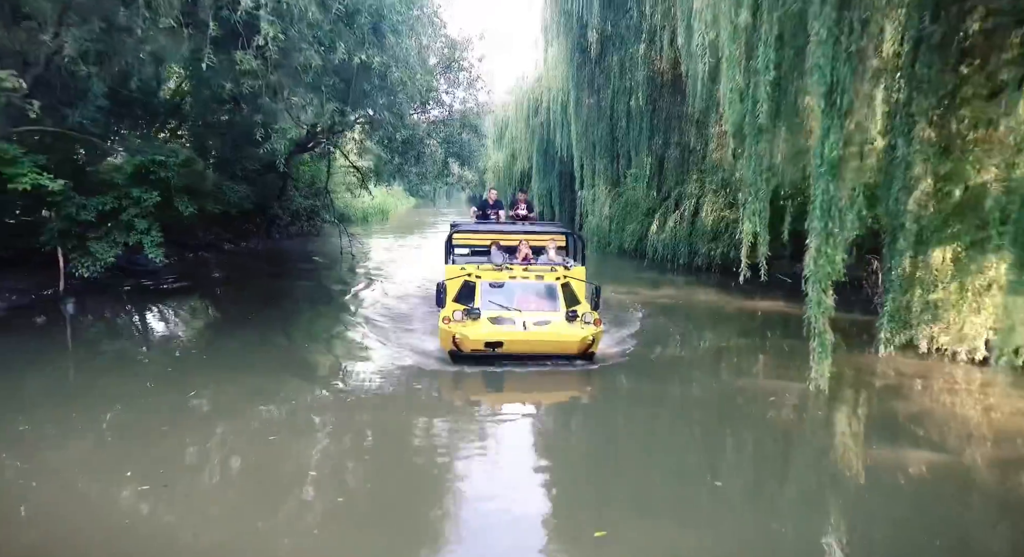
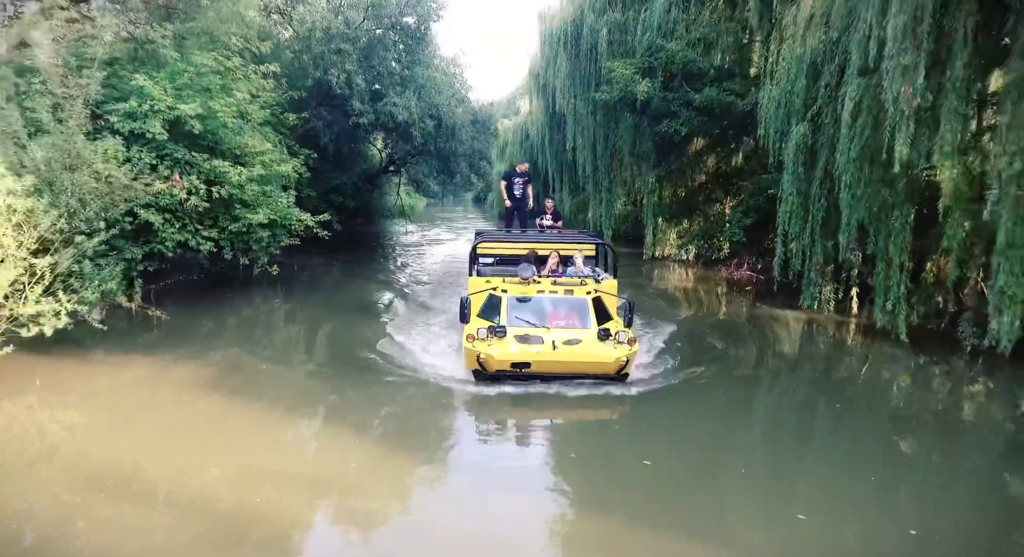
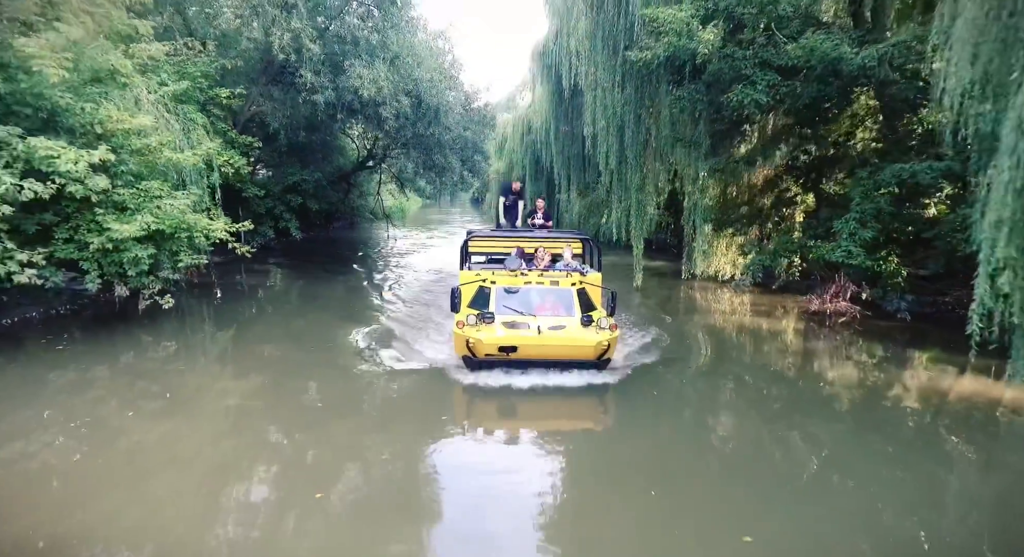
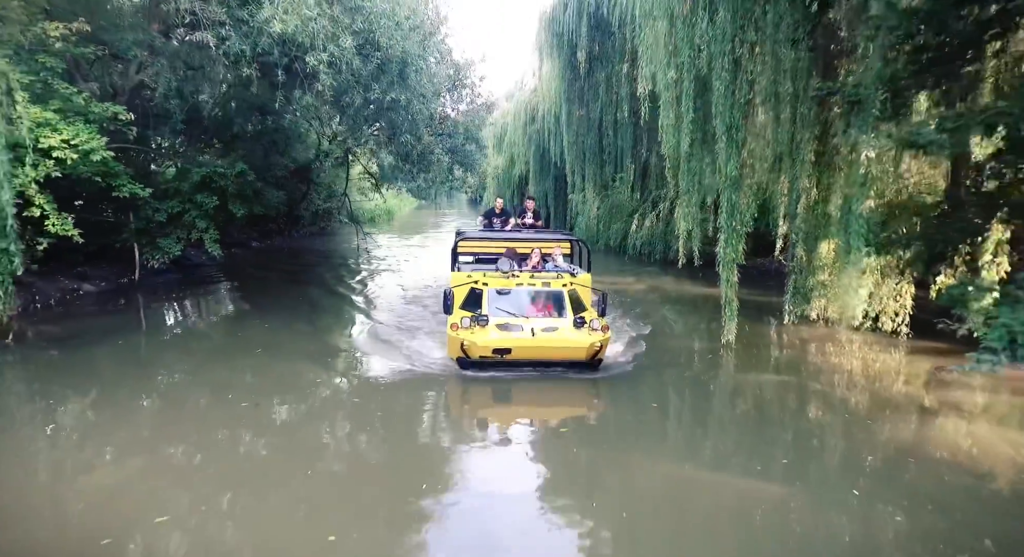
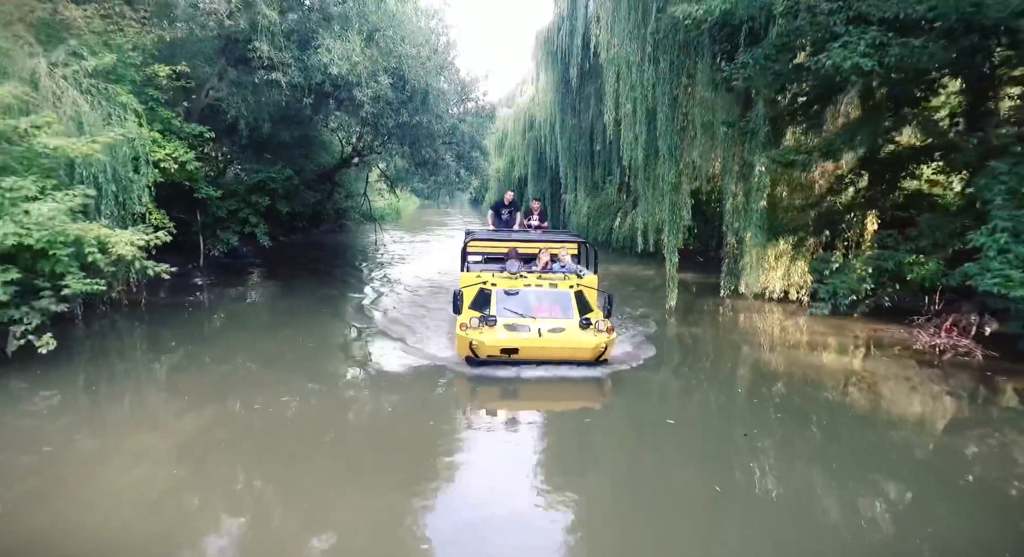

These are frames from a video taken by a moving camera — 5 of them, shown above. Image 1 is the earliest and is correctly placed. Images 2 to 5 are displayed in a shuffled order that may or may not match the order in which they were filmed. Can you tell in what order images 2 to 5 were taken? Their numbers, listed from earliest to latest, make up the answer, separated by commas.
4, 5, 3, 2
